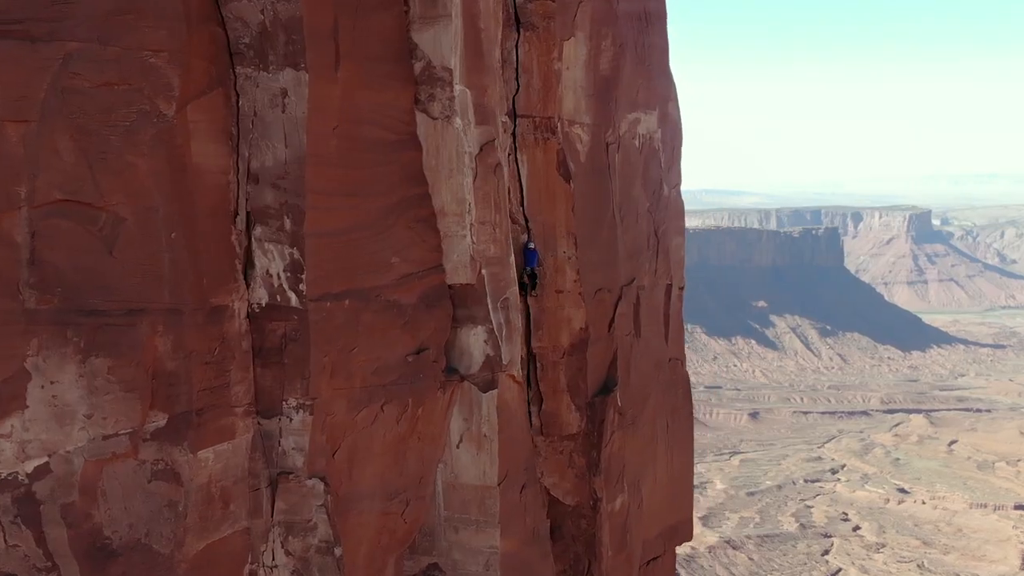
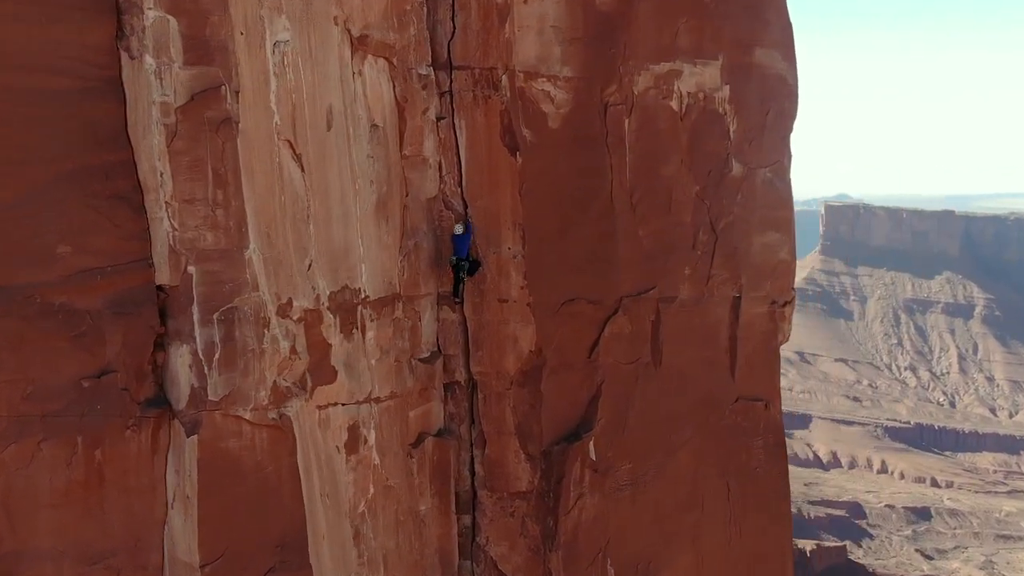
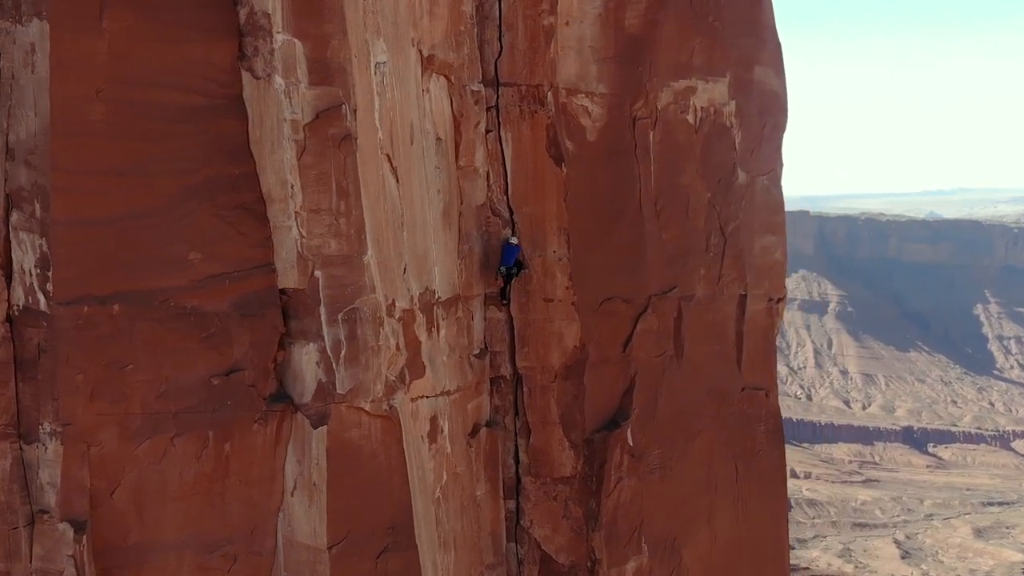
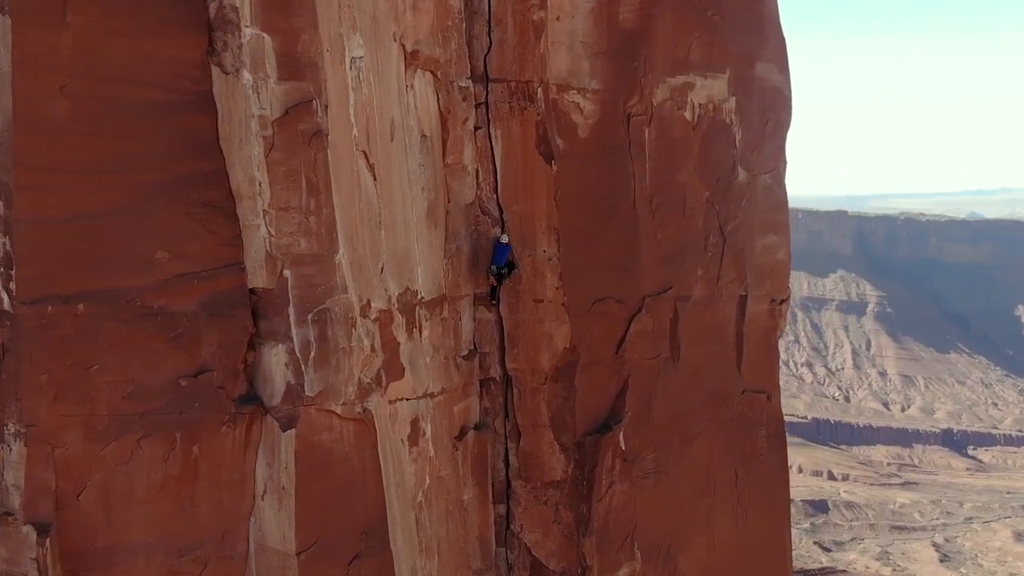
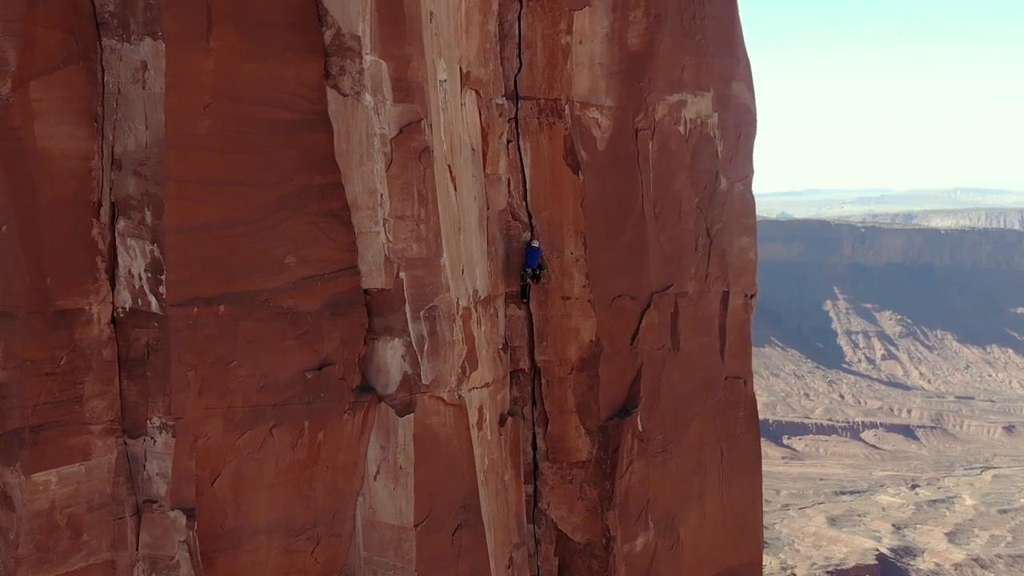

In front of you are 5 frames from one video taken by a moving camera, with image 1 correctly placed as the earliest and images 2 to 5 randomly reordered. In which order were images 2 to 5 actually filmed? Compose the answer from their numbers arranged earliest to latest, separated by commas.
5, 3, 4, 2
